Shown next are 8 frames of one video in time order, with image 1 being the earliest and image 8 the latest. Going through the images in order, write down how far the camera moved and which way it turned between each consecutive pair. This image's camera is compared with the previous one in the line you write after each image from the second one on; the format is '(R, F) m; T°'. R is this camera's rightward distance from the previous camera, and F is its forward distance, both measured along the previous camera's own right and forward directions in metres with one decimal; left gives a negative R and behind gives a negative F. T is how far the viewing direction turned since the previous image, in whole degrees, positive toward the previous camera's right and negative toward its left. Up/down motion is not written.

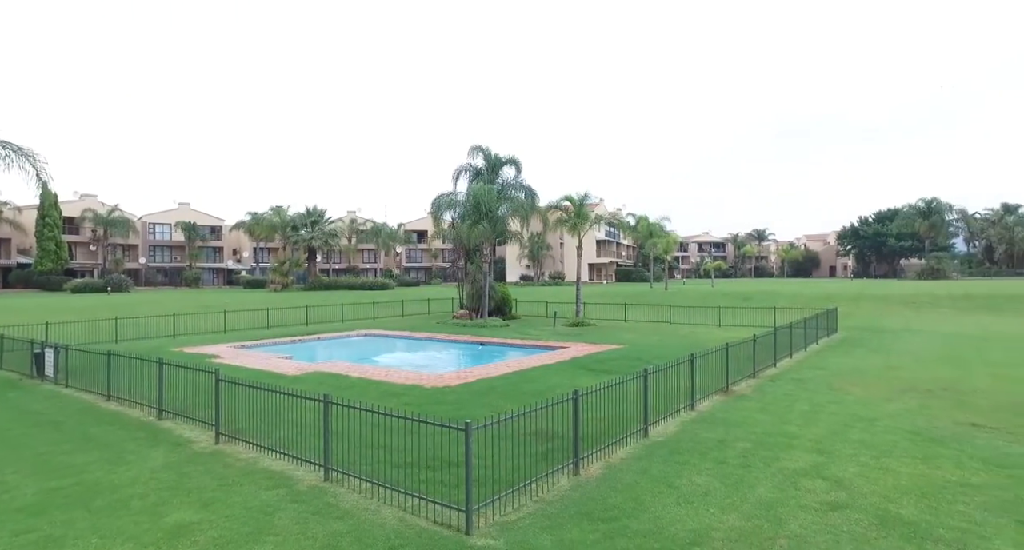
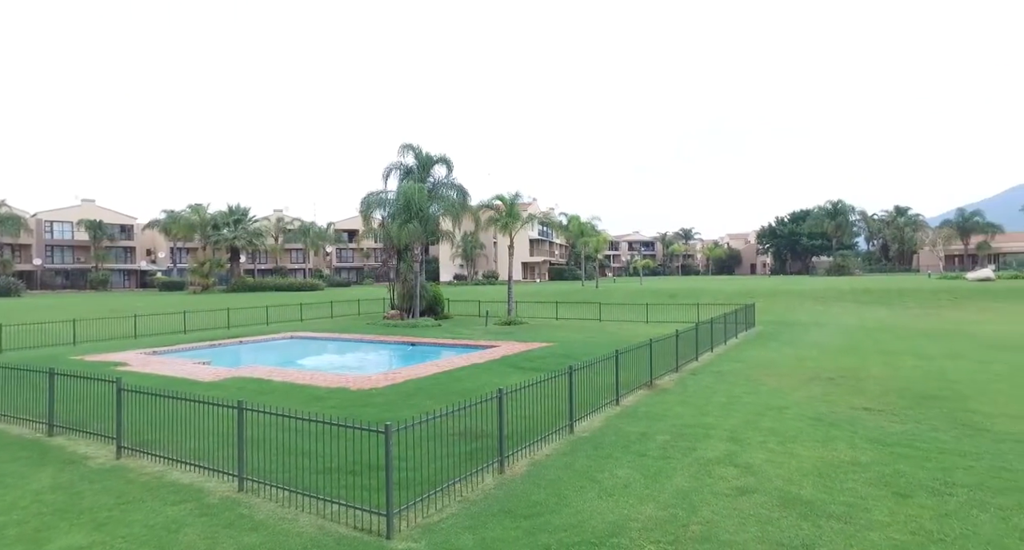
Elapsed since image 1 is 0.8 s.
(+0.1, 0.0) m; +6°
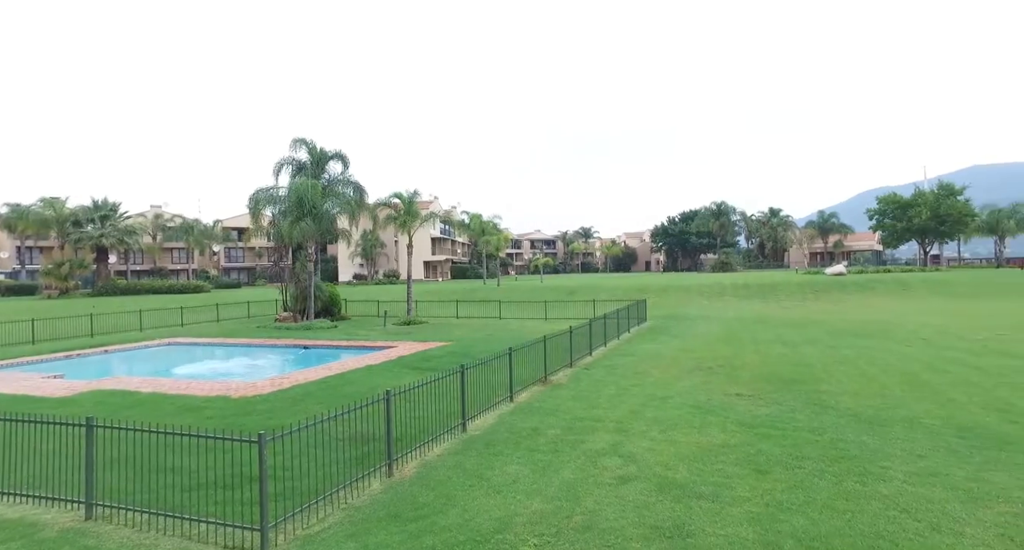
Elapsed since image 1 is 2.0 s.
(+0.2, 0.0) m; +9°
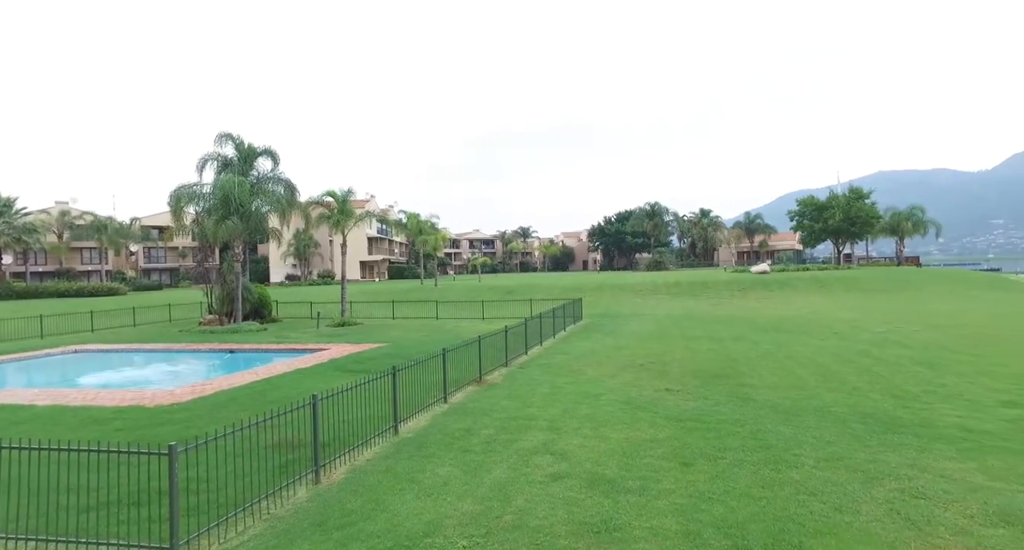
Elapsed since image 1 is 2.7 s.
(+0.1, 0.0) m; +5°
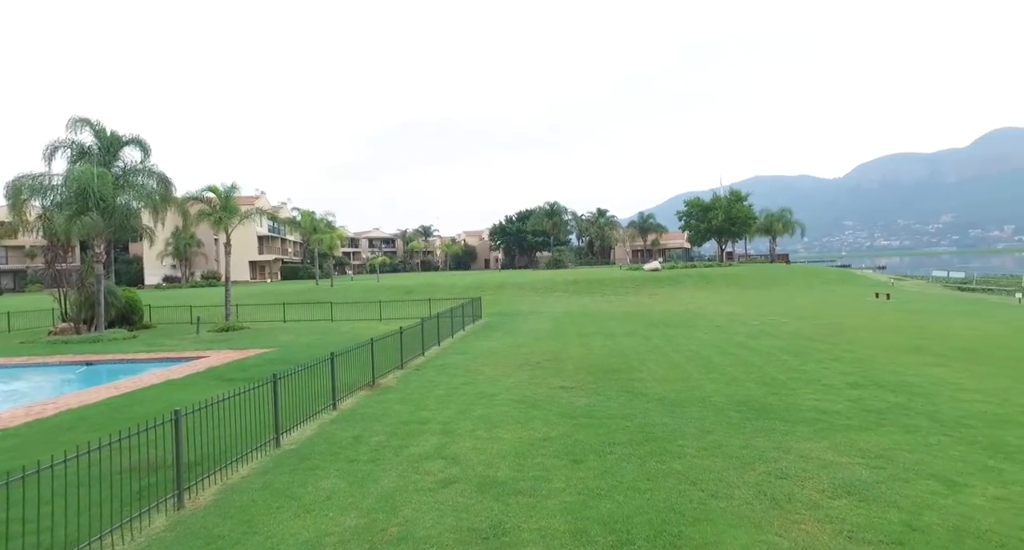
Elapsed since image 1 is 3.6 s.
(+0.2, +0.2) m; +9°
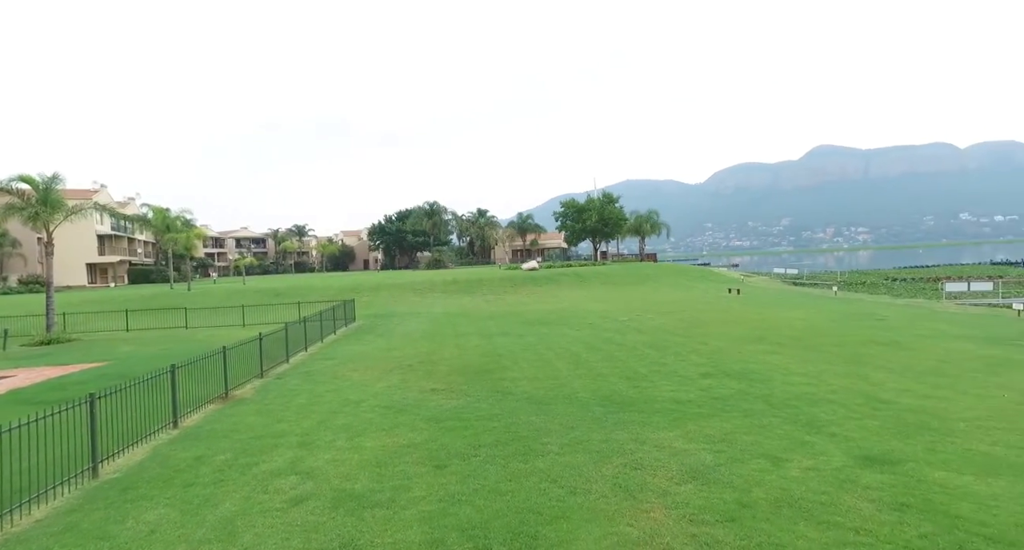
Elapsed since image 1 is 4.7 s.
(+0.3, +0.1) m; +11°
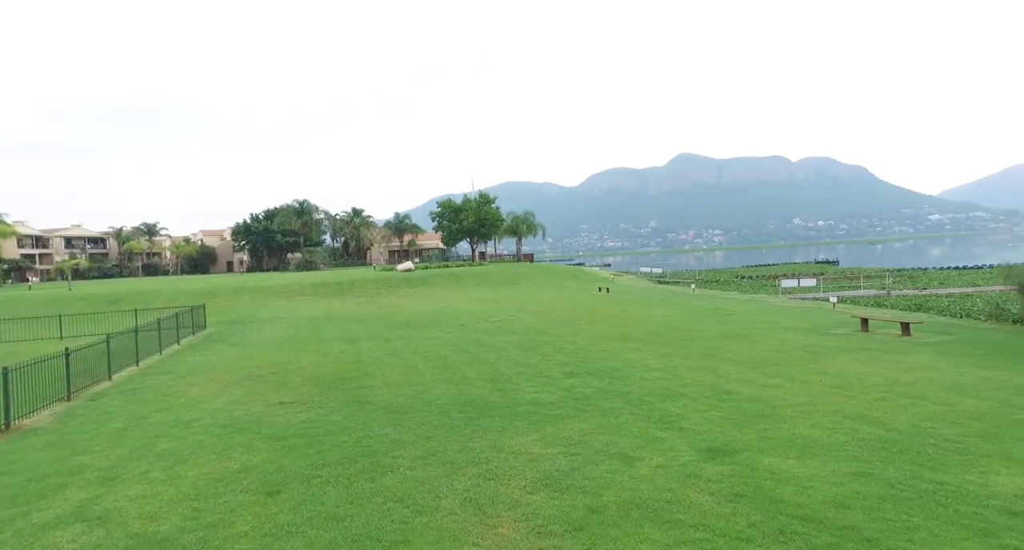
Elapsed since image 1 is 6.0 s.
(+0.4, +0.4) m; +11°
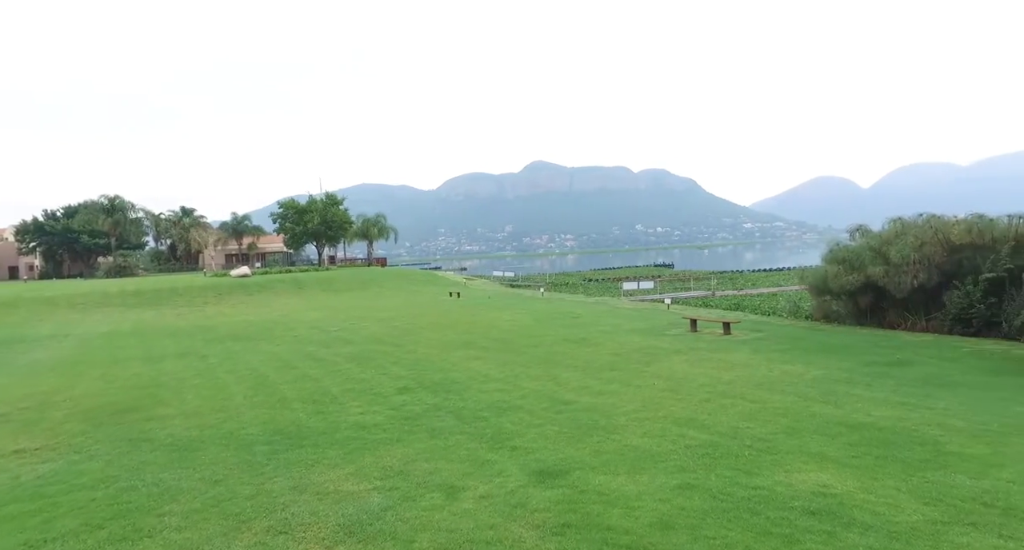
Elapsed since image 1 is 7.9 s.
(+0.6, +1.0) m; +13°
